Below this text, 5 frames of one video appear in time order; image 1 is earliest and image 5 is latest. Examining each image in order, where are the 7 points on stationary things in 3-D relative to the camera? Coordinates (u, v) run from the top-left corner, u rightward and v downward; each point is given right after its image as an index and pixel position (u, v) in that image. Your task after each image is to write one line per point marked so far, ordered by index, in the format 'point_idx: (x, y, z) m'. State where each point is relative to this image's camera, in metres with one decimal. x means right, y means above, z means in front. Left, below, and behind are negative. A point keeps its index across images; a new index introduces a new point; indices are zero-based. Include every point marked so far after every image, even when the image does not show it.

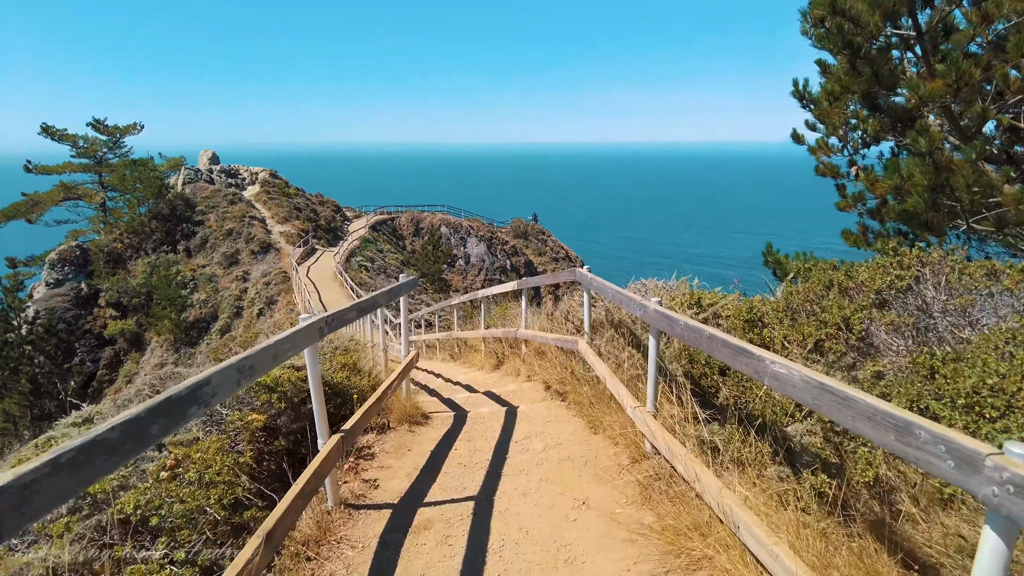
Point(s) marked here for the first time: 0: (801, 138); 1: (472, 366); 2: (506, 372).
0: (+4.9, +2.6, +11.4) m
1: (-0.7, -1.4, +11.6) m
2: (-0.1, -1.2, +9.2) m
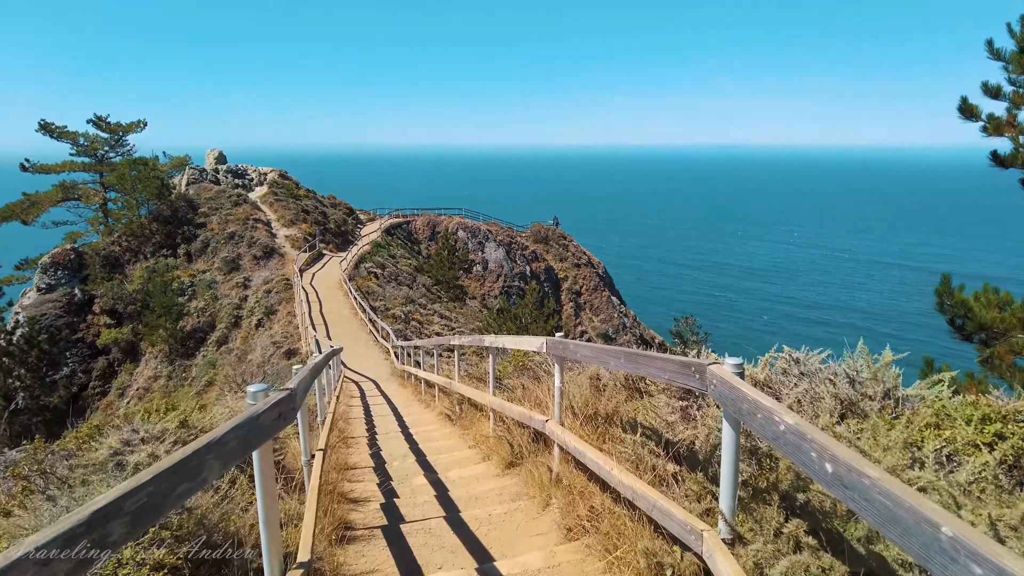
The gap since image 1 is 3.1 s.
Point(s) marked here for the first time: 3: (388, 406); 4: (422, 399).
0: (+5.2, +2.0, +7.6) m
1: (-0.5, -1.9, +7.9) m
2: (+0.1, -1.6, +5.5) m
3: (-2.6, -2.5, +14.0) m
4: (-1.8, -2.3, +13.7) m
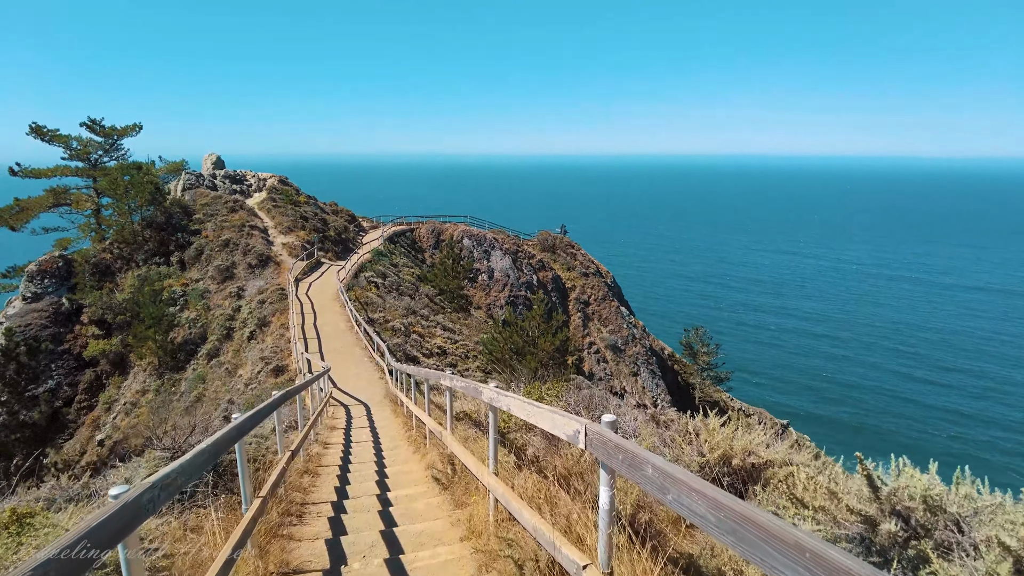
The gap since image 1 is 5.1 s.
0: (+5.3, +1.8, +5.4) m
1: (-0.4, -2.1, +5.7) m
2: (+0.2, -1.9, +3.2) m
3: (-2.5, -2.8, +11.8) m
4: (-1.7, -2.6, +11.5) m
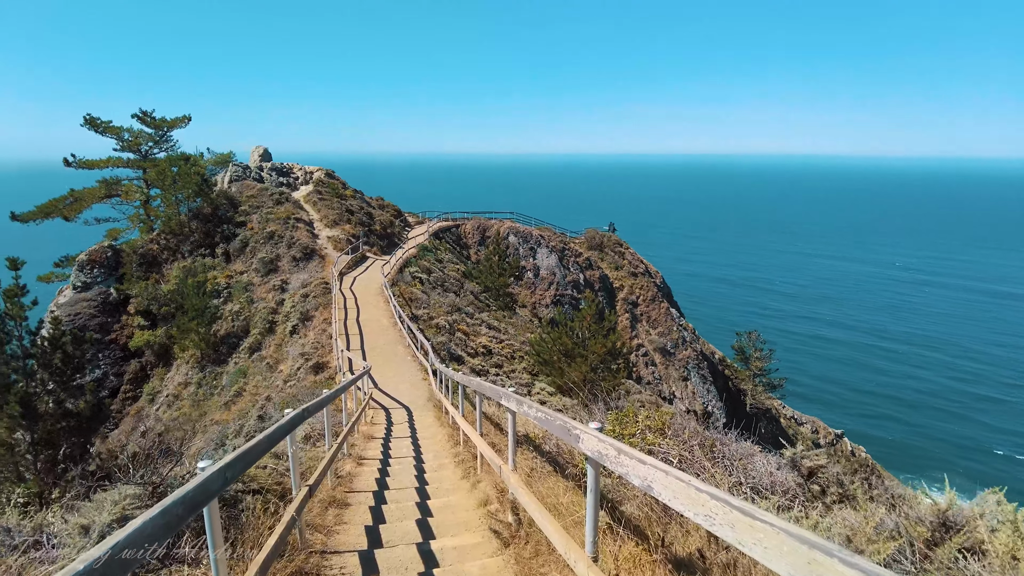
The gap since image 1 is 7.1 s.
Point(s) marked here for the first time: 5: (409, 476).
0: (+5.9, +1.7, +3.2) m
1: (+0.2, -2.0, +3.9) m
2: (+0.6, -1.8, +1.4) m
3: (-1.5, -2.7, +10.2) m
4: (-0.8, -2.5, +9.8) m
5: (-1.5, -2.6, +9.4) m
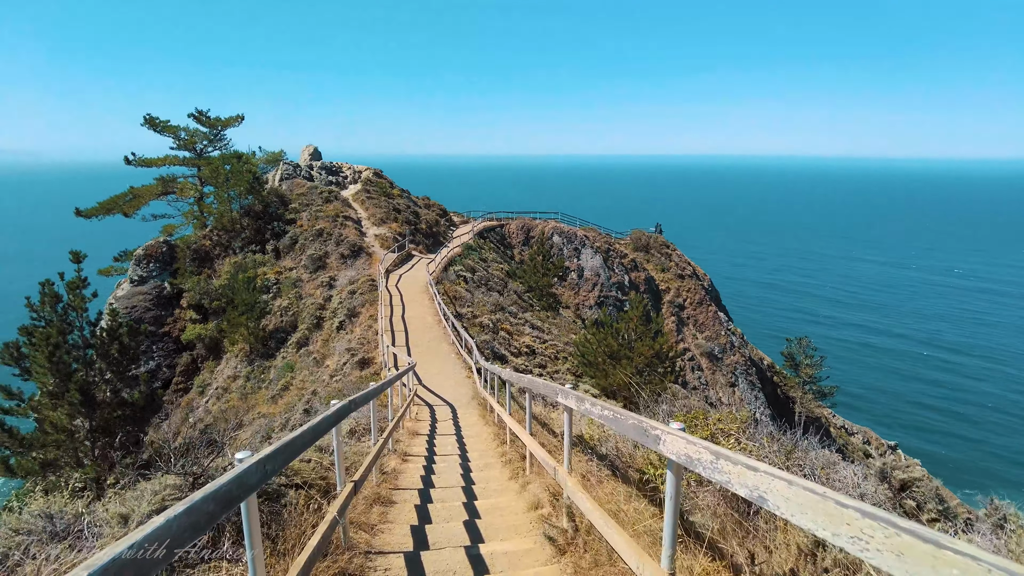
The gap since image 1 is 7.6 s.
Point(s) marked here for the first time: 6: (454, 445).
0: (+6.3, +1.7, +2.5) m
1: (+0.5, -1.9, +3.6) m
2: (+0.8, -1.7, +1.0) m
3: (-0.8, -2.6, +9.9) m
4: (-0.1, -2.4, +9.4) m
5: (-0.8, -2.5, +9.1) m
6: (-1.0, -2.7, +11.6) m
